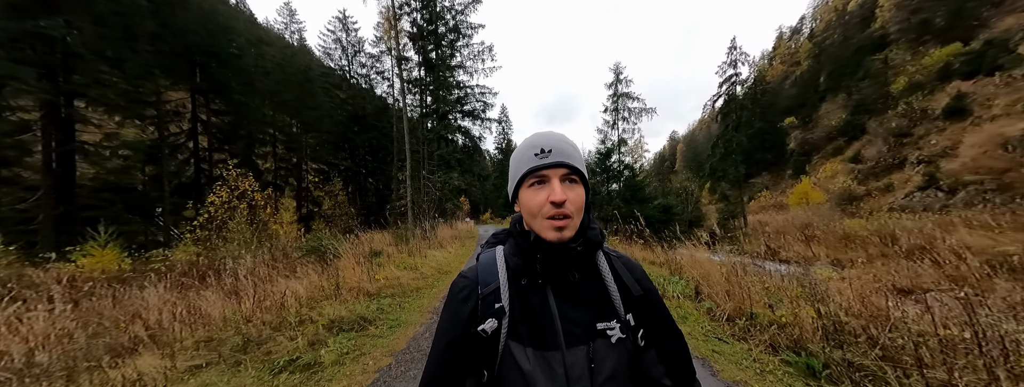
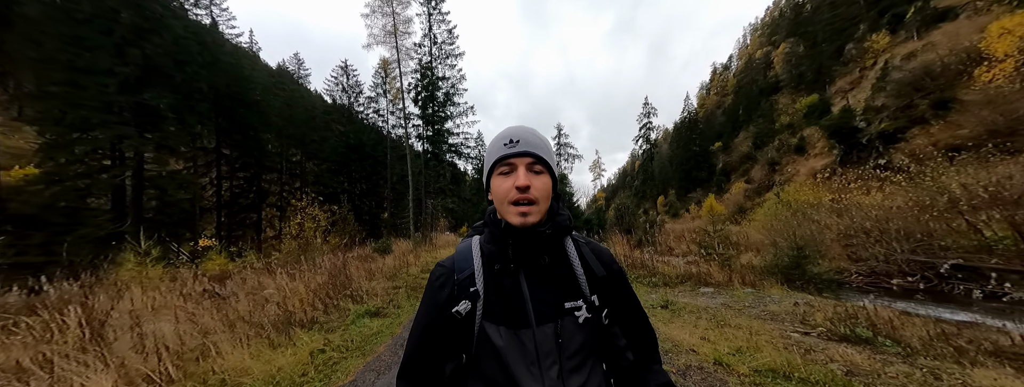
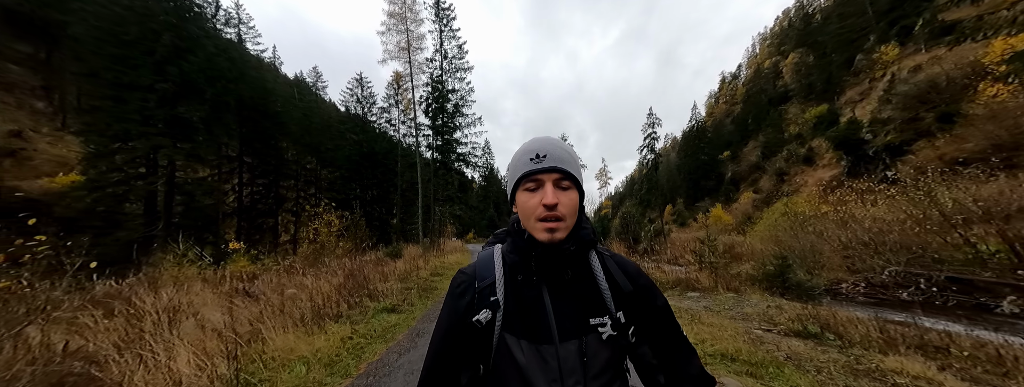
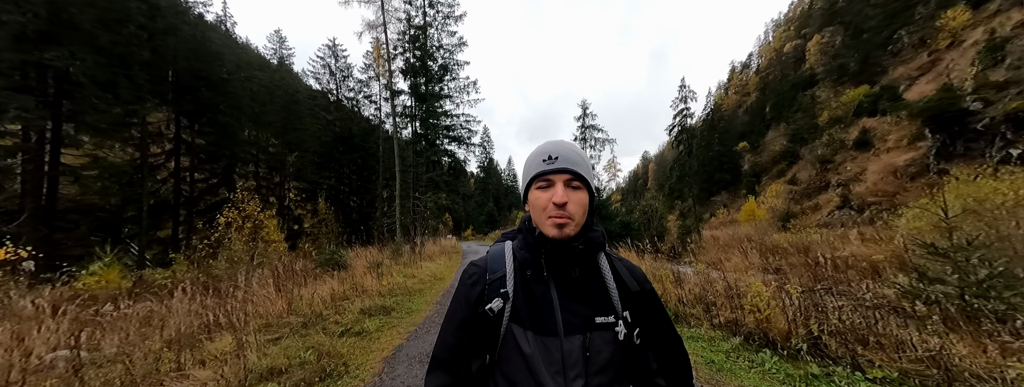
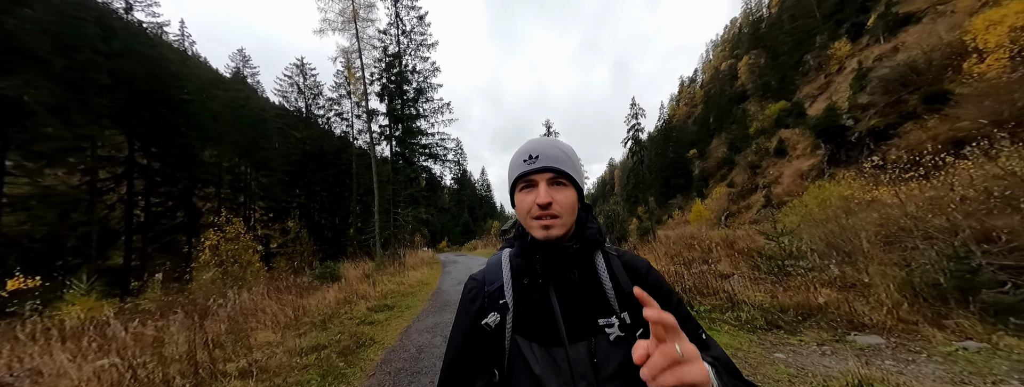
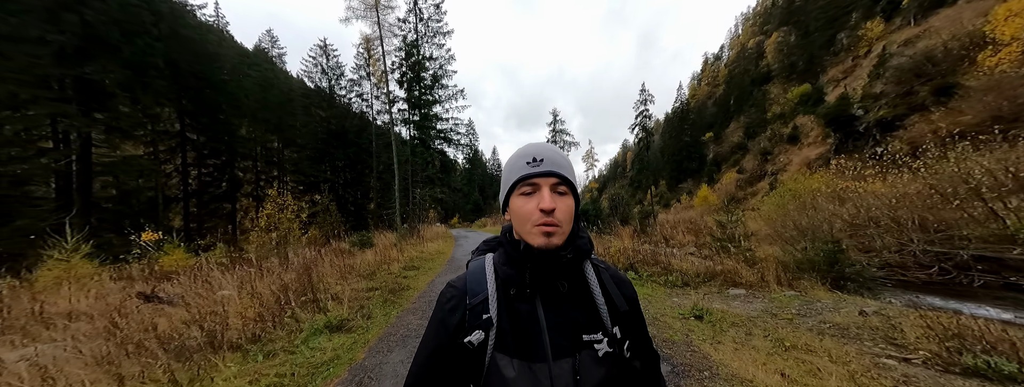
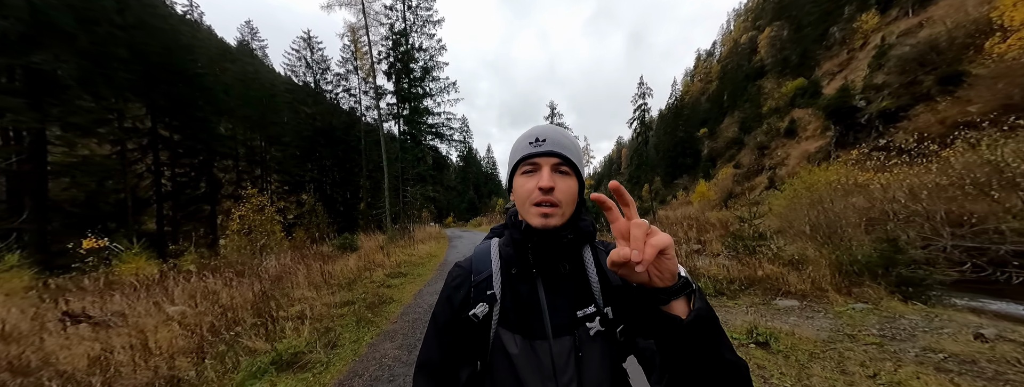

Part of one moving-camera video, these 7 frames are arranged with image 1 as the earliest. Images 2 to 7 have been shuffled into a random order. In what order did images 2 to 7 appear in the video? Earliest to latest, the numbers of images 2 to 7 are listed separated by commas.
4, 5, 7, 6, 2, 3
